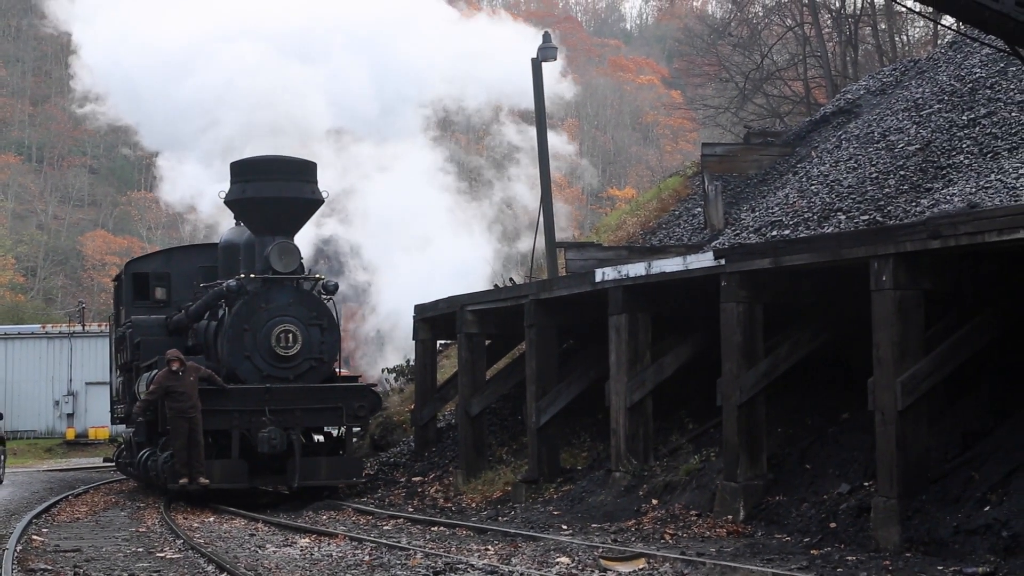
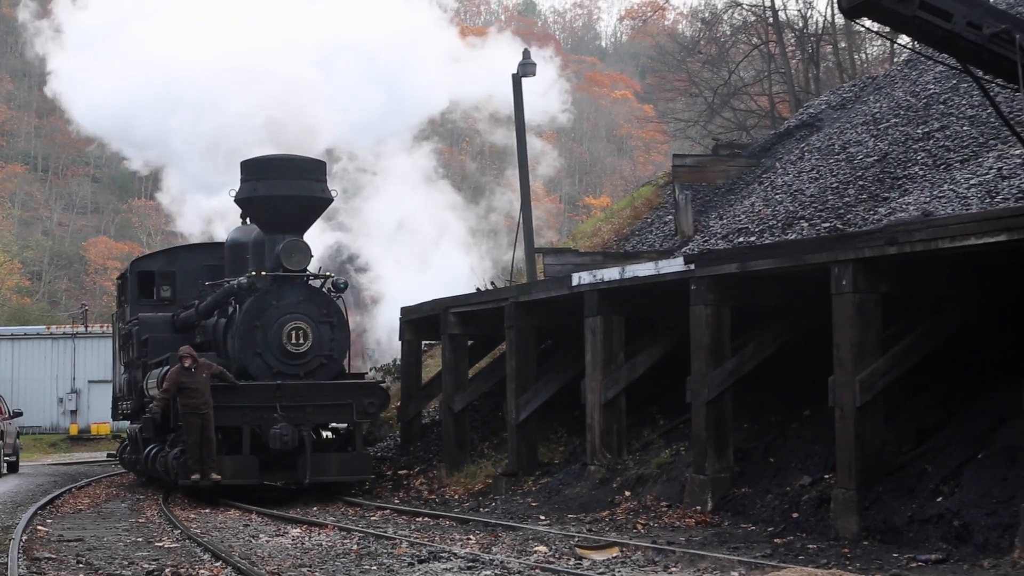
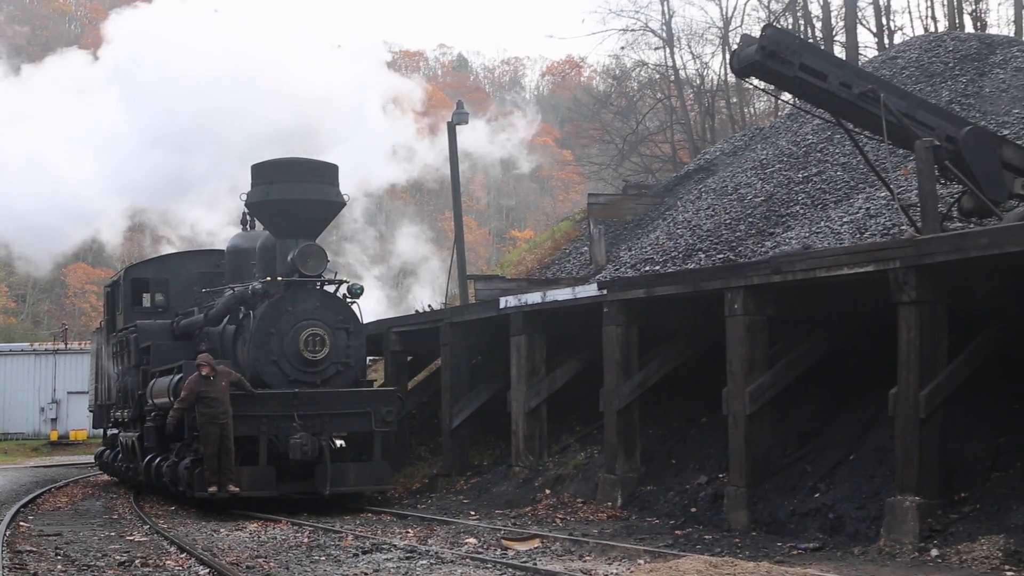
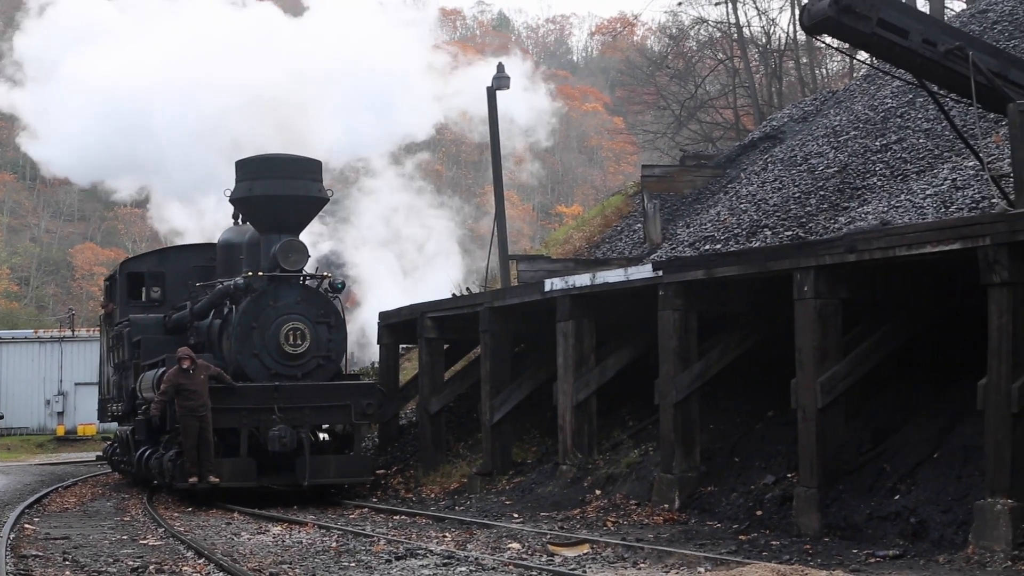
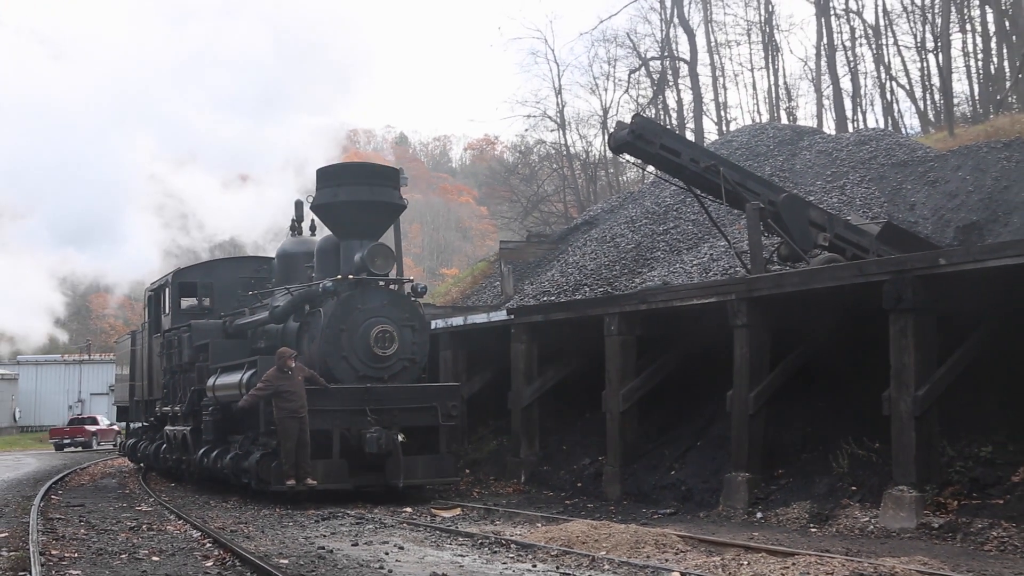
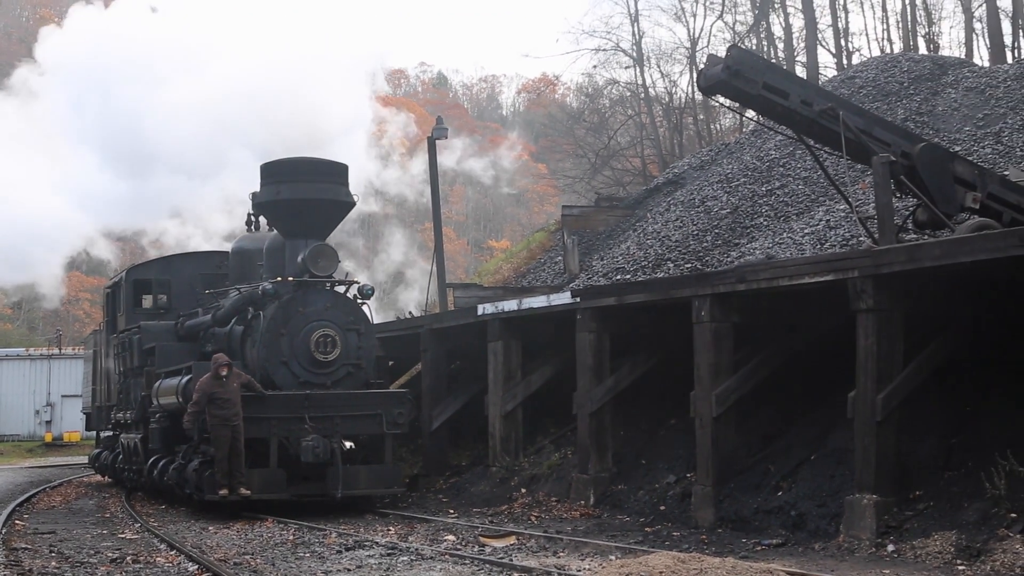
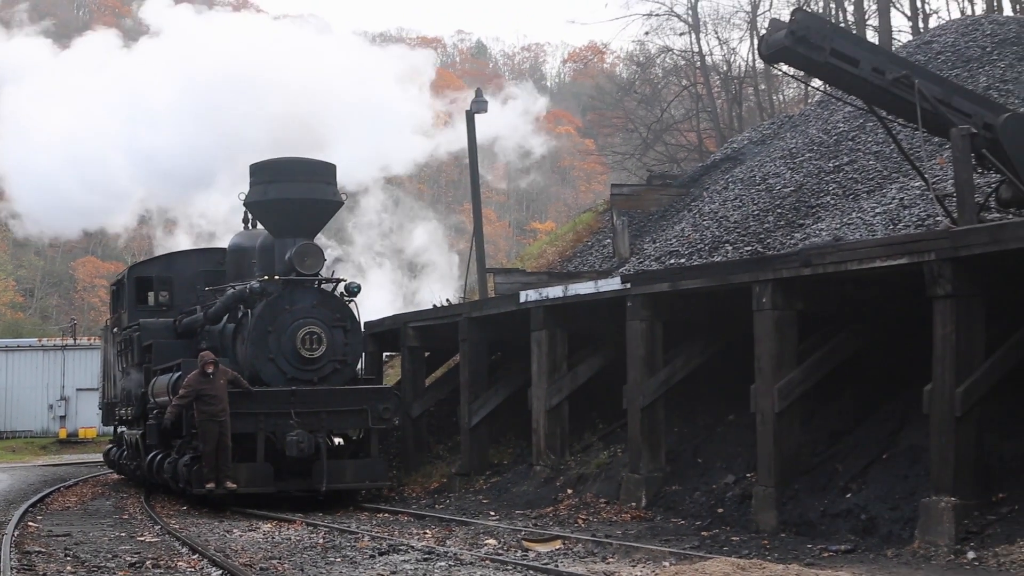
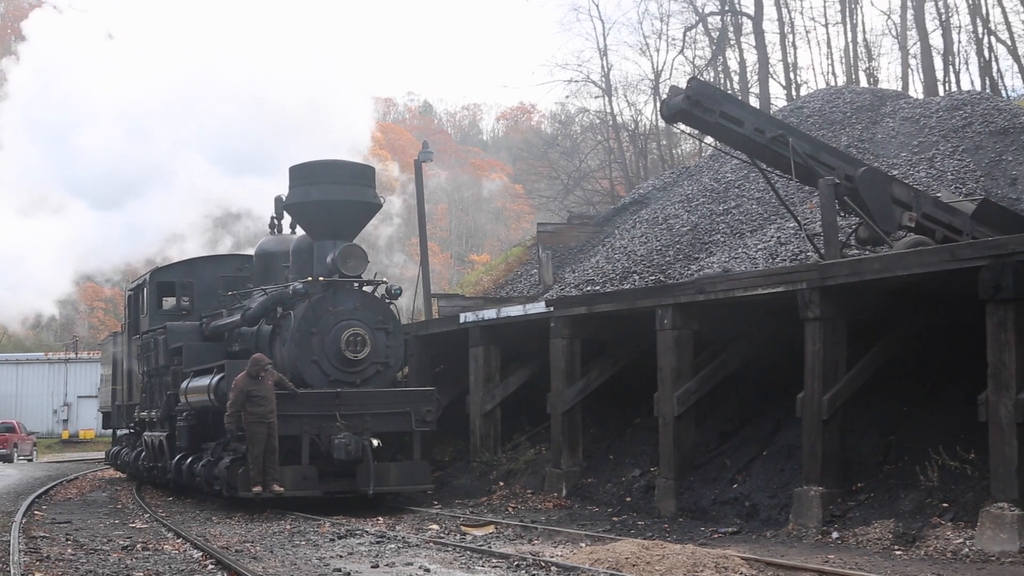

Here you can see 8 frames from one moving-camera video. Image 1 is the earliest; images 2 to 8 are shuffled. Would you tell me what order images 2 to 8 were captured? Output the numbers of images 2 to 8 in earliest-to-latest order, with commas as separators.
2, 4, 7, 3, 6, 8, 5
